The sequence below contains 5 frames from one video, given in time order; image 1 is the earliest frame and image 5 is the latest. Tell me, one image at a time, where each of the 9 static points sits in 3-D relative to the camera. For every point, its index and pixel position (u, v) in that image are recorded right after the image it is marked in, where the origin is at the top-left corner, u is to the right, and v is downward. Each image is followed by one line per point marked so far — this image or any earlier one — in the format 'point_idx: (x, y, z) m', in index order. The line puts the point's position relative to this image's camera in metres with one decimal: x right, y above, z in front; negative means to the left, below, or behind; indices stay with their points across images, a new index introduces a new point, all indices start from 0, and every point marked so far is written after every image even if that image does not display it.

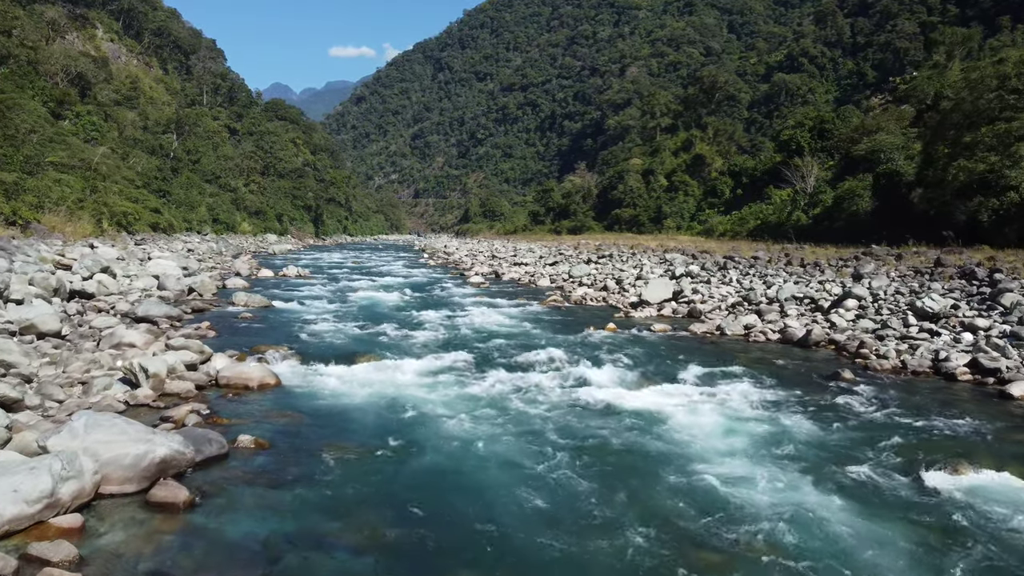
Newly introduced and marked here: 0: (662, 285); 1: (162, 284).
0: (+3.6, +0.1, +19.6) m
1: (-7.7, +0.1, +17.9) m
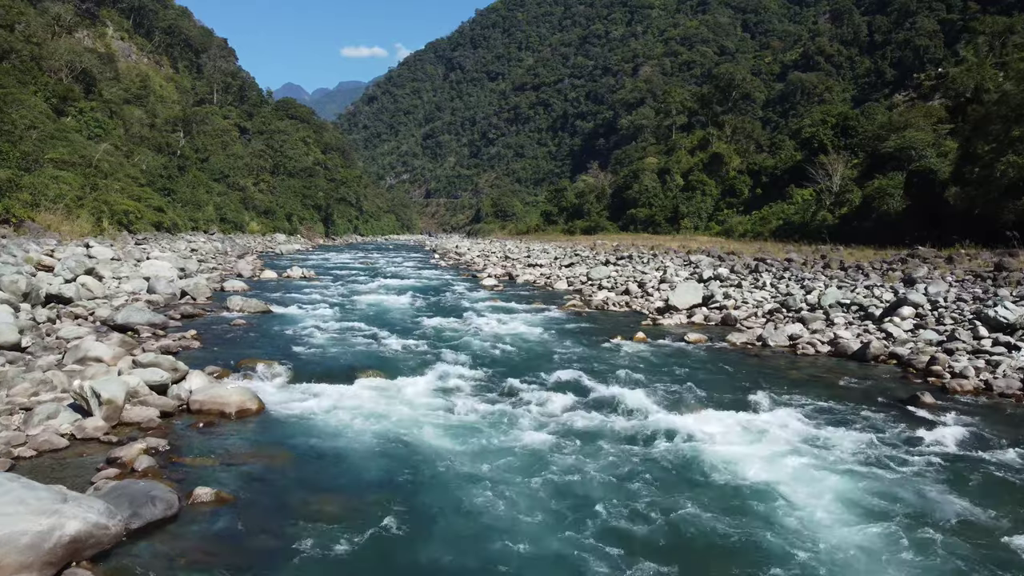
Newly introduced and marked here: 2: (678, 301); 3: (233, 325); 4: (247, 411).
0: (+3.9, 0.0, +18.2) m
1: (-7.3, 0.0, +16.6) m
2: (+3.6, -0.3, +18.0) m
3: (-4.7, -0.7, +13.9) m
4: (-2.5, -1.2, +7.8) m
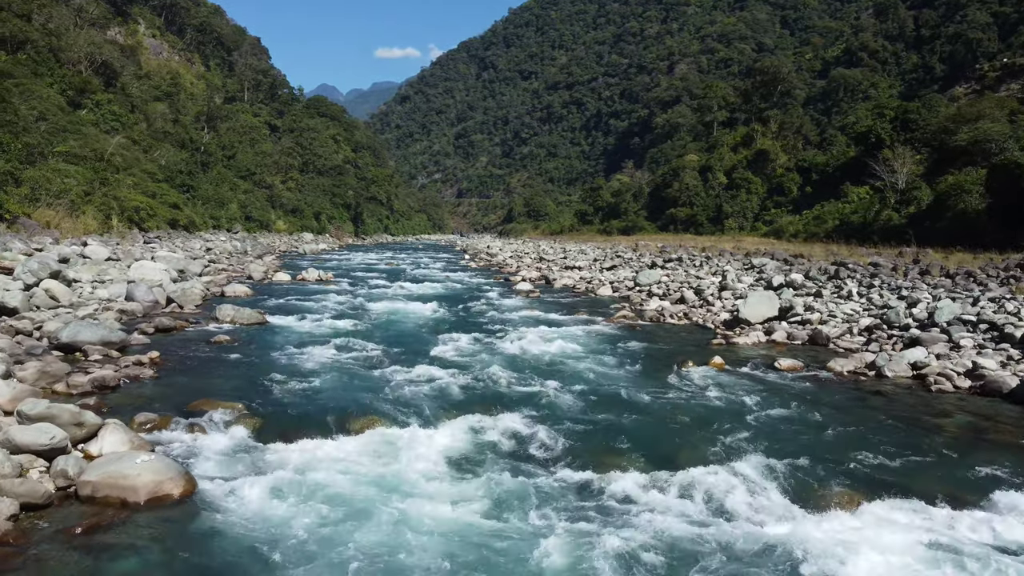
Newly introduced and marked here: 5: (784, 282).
0: (+4.7, -0.2, +15.3) m
1: (-6.6, -0.1, +14.1) m
2: (+4.4, -0.5, +15.1) m
3: (-4.1, -0.8, +11.3) m
4: (-2.2, -1.3, +5.2) m
5: (+5.9, +0.1, +17.8) m
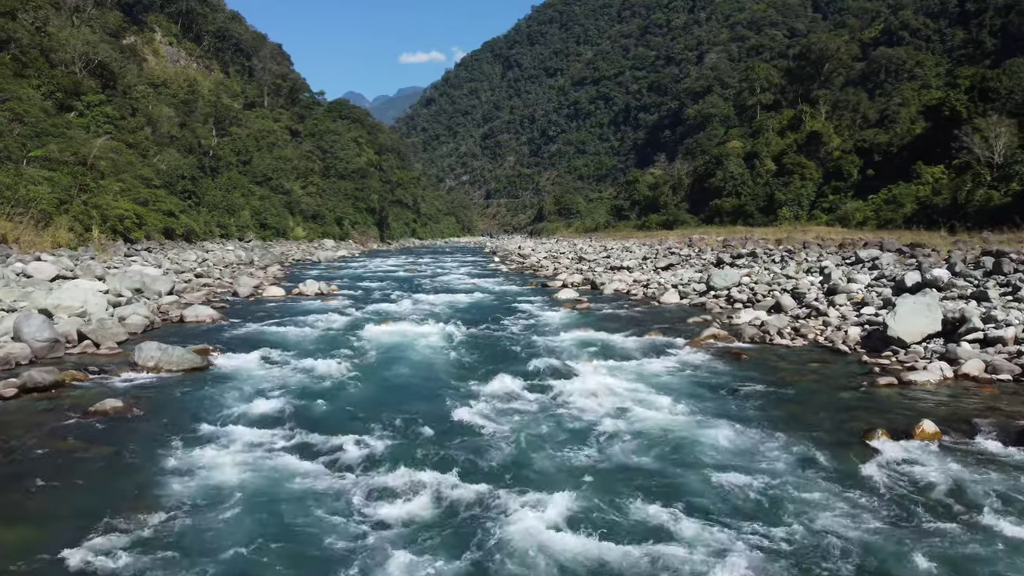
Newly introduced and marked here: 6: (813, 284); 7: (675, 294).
0: (+5.3, -0.3, +10.6) m
1: (-6.0, -0.5, +9.9) m
2: (+5.0, -0.5, +10.5) m
3: (-3.6, -1.1, +7.0) m
4: (-1.9, -1.6, +0.8) m
5: (+6.6, +0.1, +13.2) m
6: (+5.7, +0.1, +15.5) m
7: (+3.5, -0.1, +17.8) m
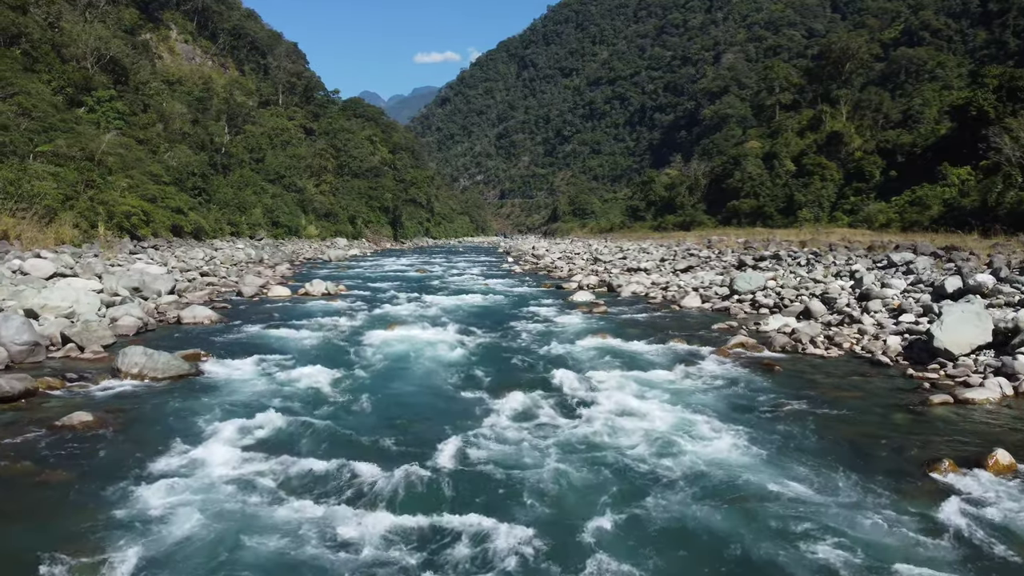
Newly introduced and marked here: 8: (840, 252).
0: (+5.5, -0.4, +9.8) m
1: (-5.9, -0.5, +9.3) m
2: (+5.2, -0.6, +9.7) m
3: (-3.5, -1.1, +6.3) m
4: (-1.9, -1.6, +0.1) m
5: (+6.8, 0.0, +12.3) m
6: (+5.9, 0.0, +14.6) m
7: (+3.8, -0.2, +16.9) m
8: (+8.0, +0.9, +20.0) m
